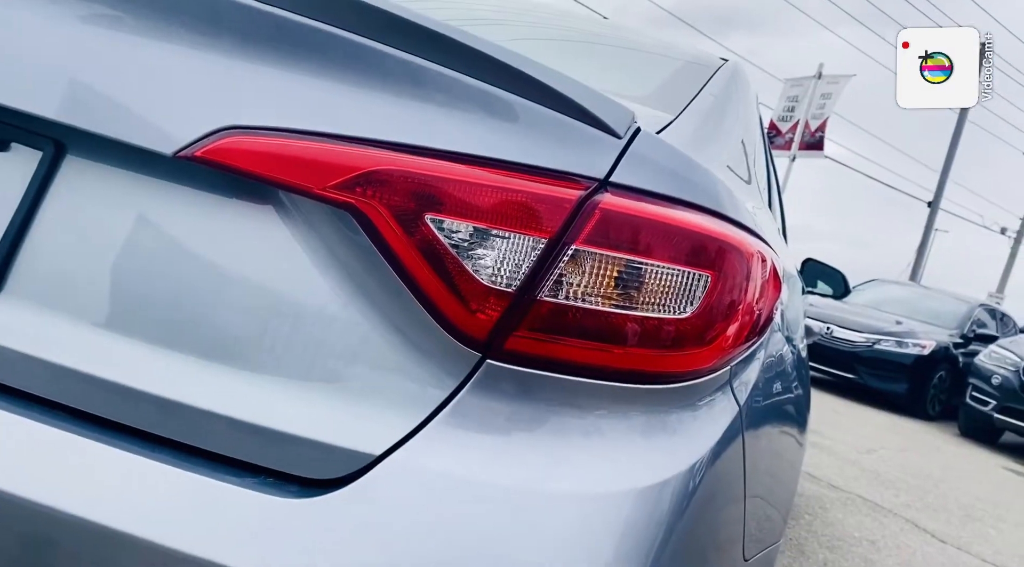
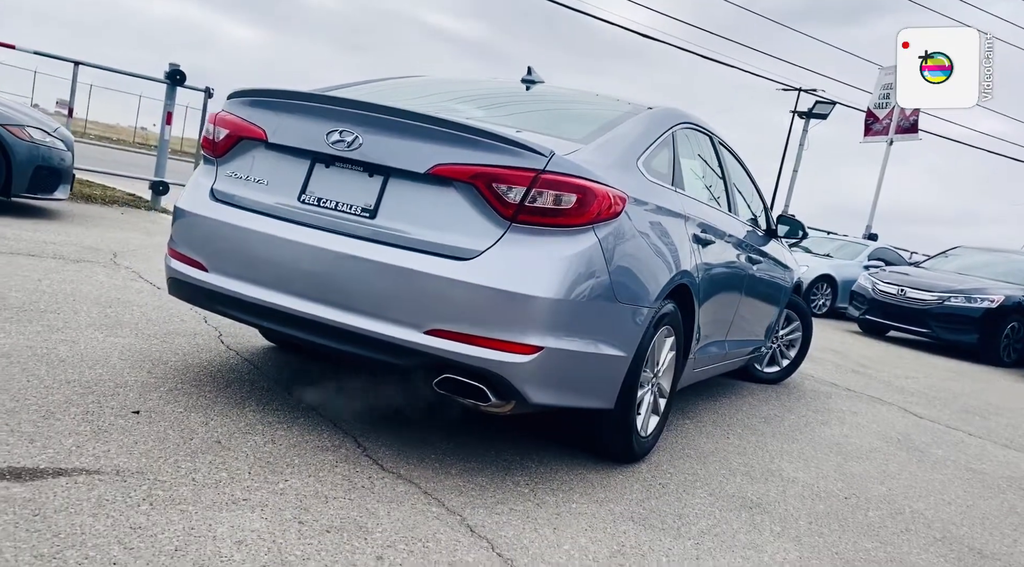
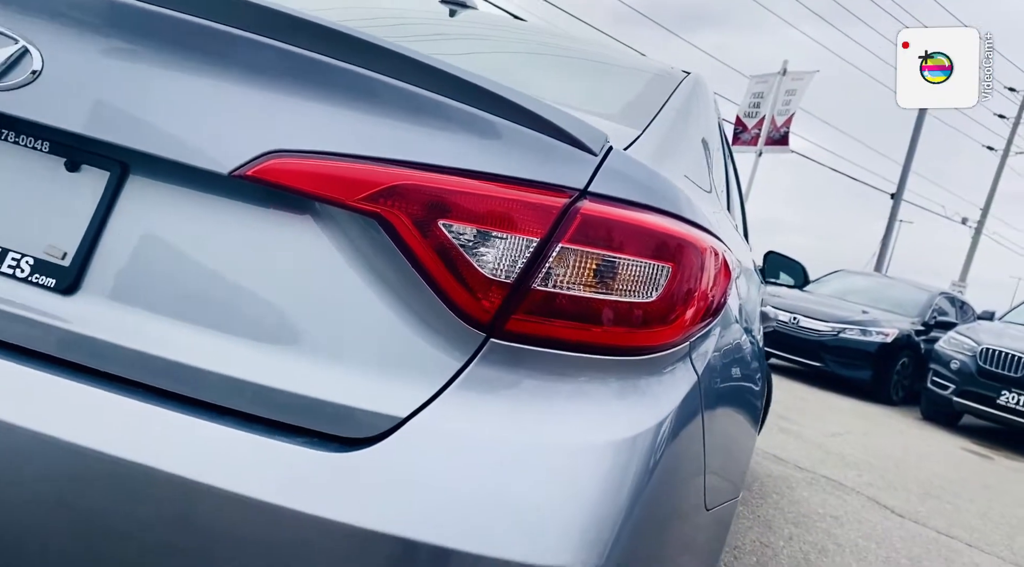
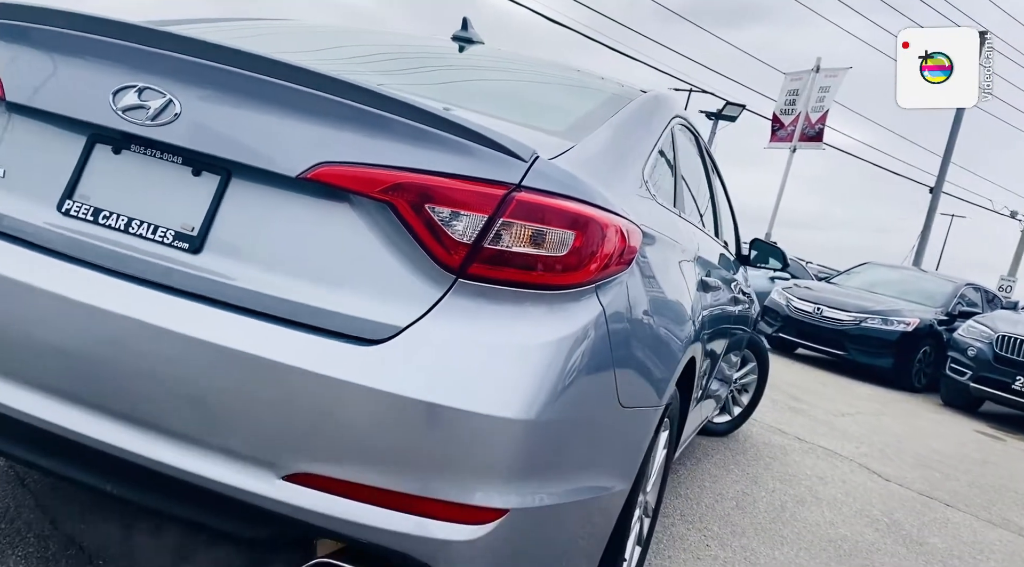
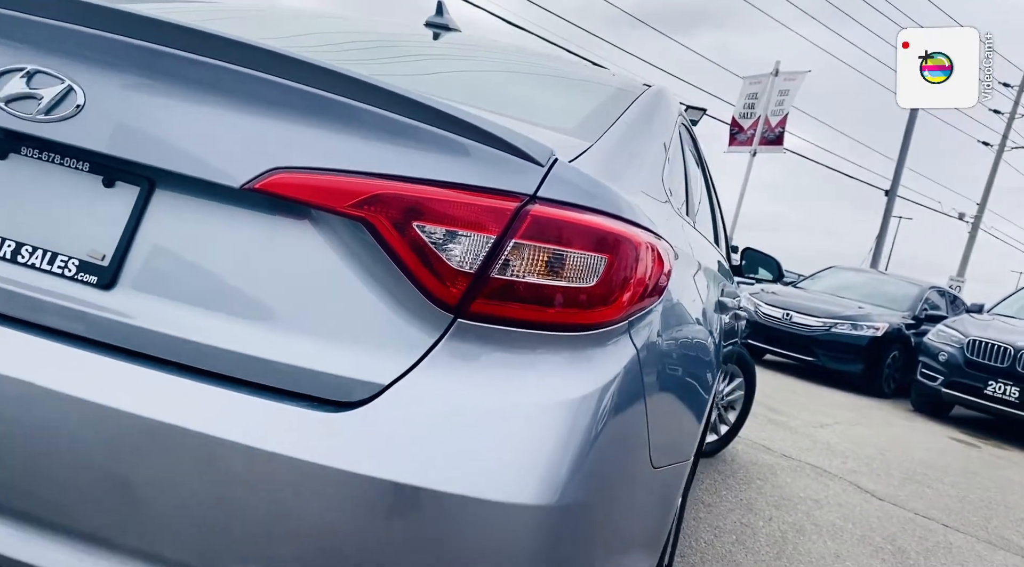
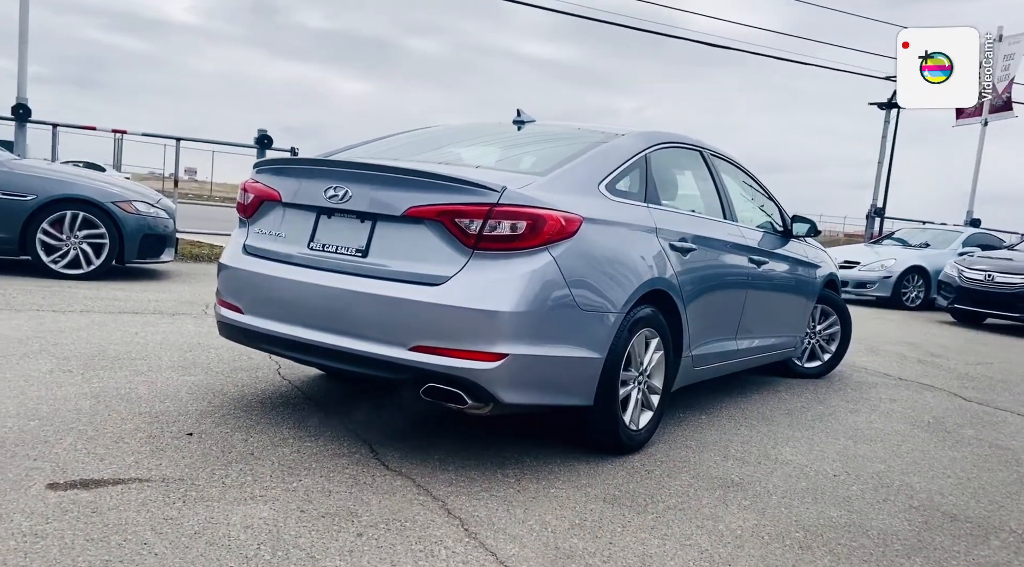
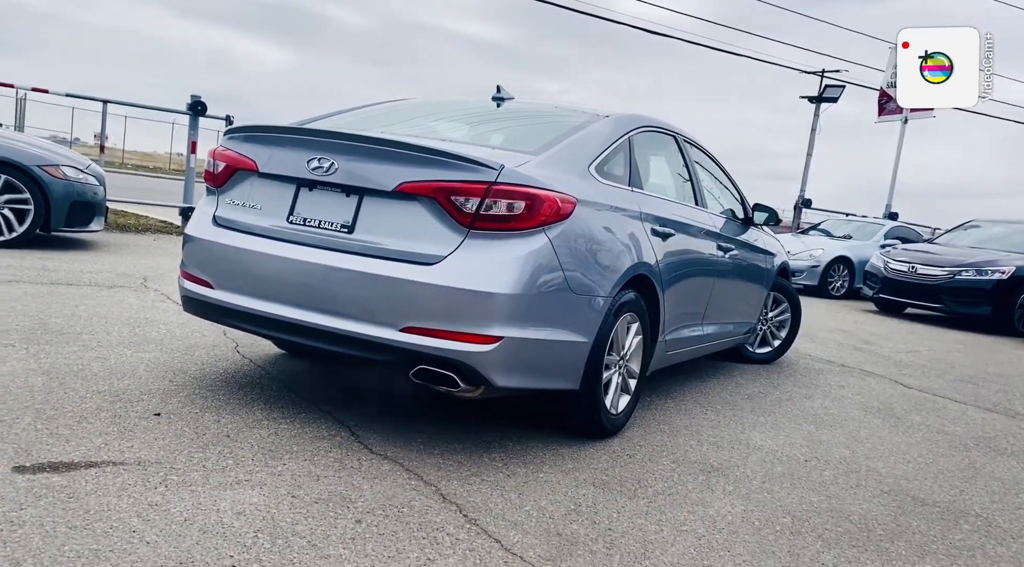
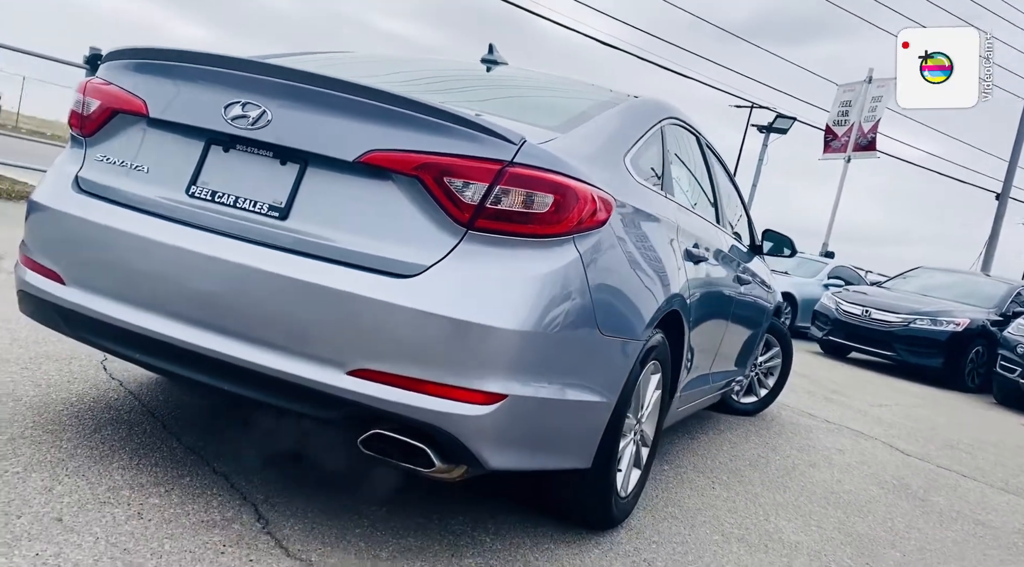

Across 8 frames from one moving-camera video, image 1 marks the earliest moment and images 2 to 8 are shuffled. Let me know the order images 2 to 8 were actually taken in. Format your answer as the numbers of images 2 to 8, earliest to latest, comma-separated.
3, 5, 4, 8, 2, 7, 6
